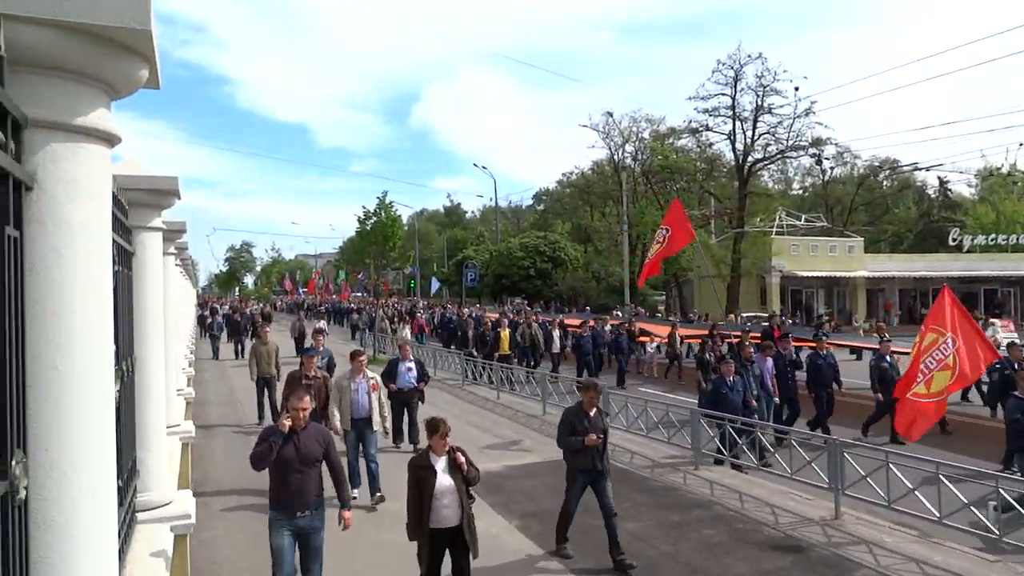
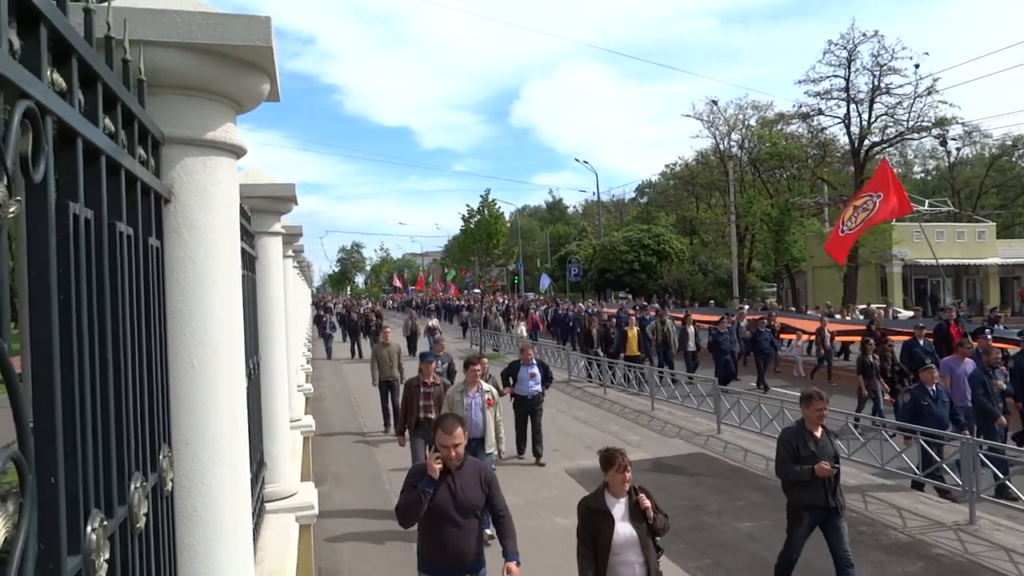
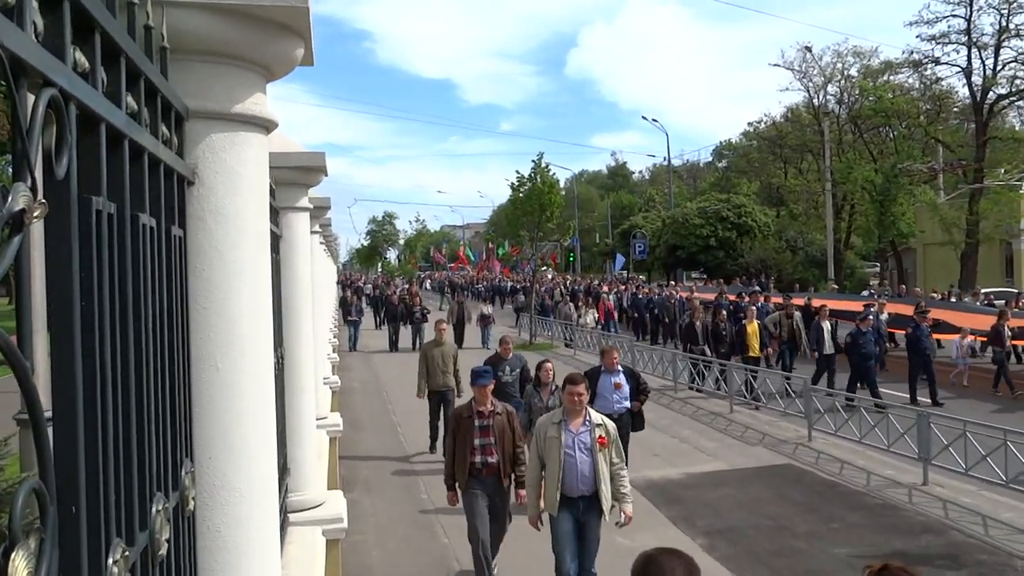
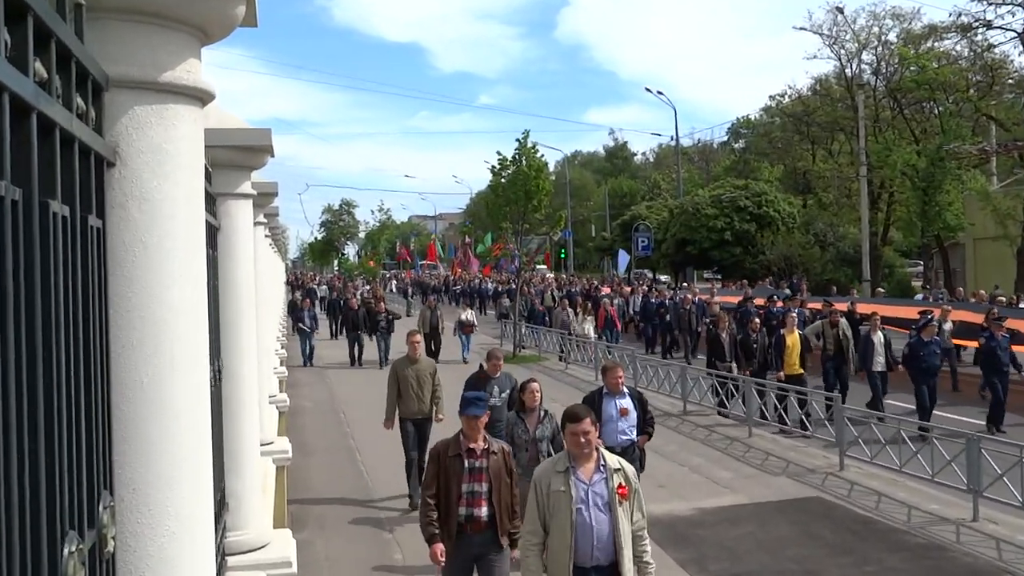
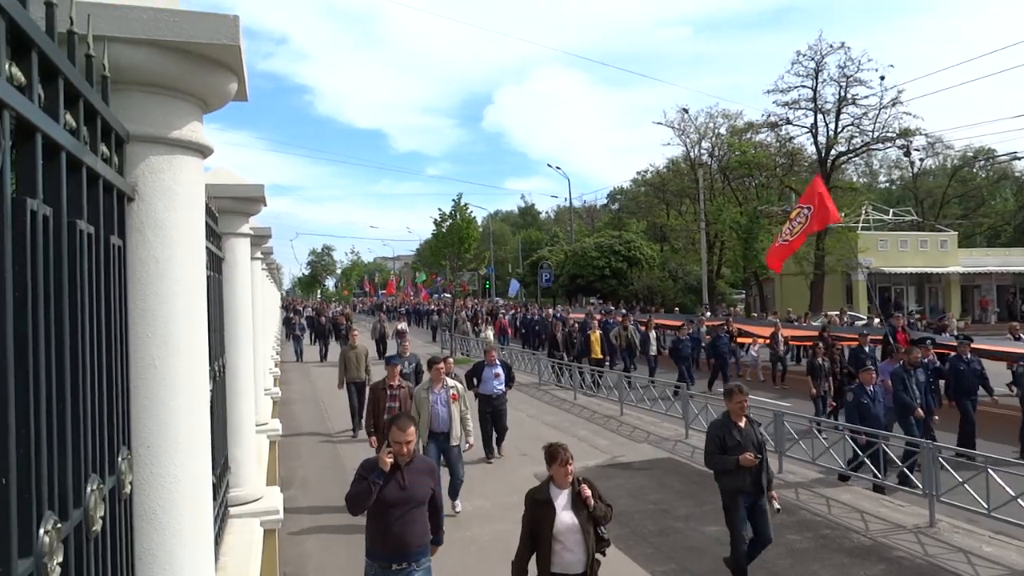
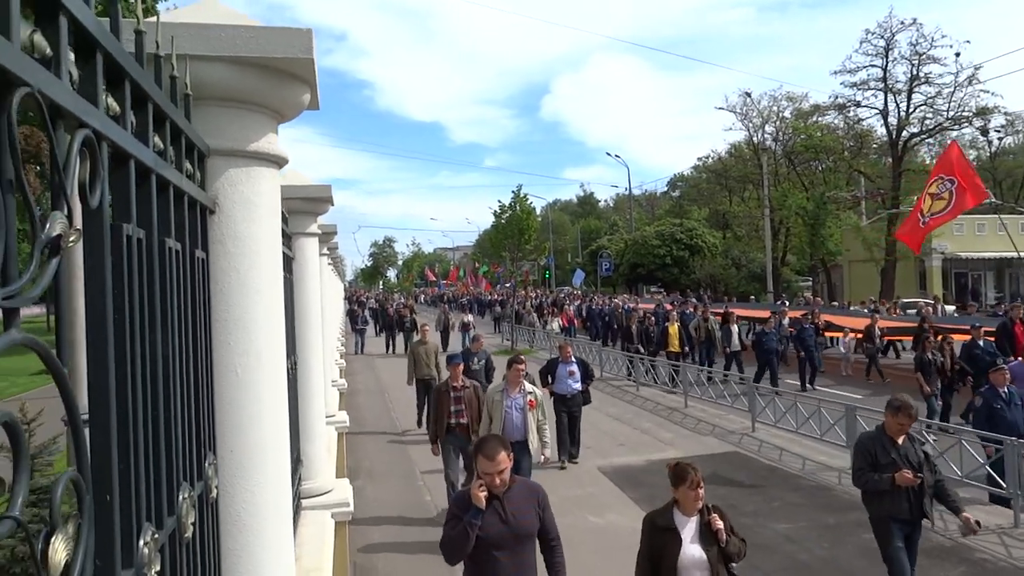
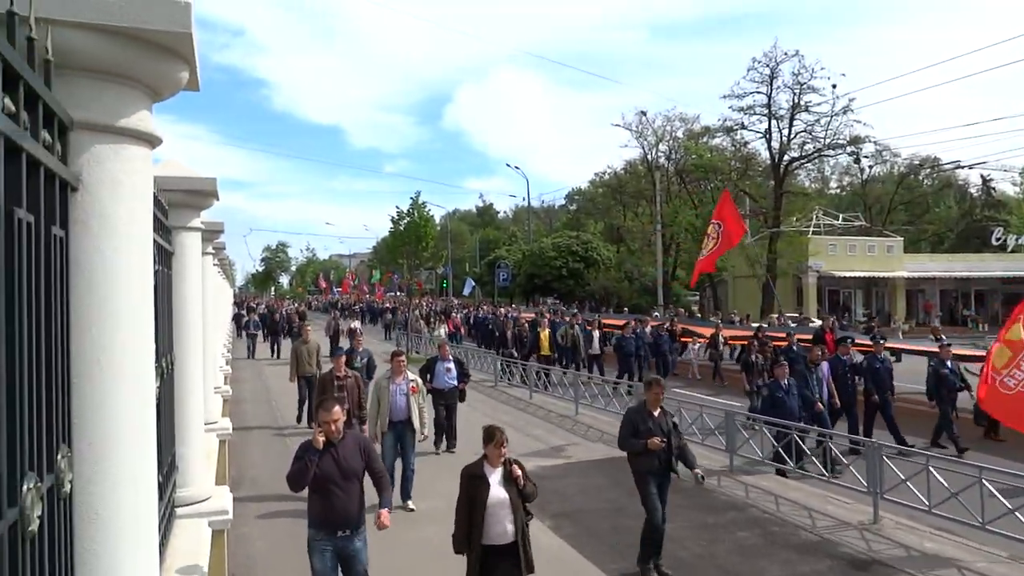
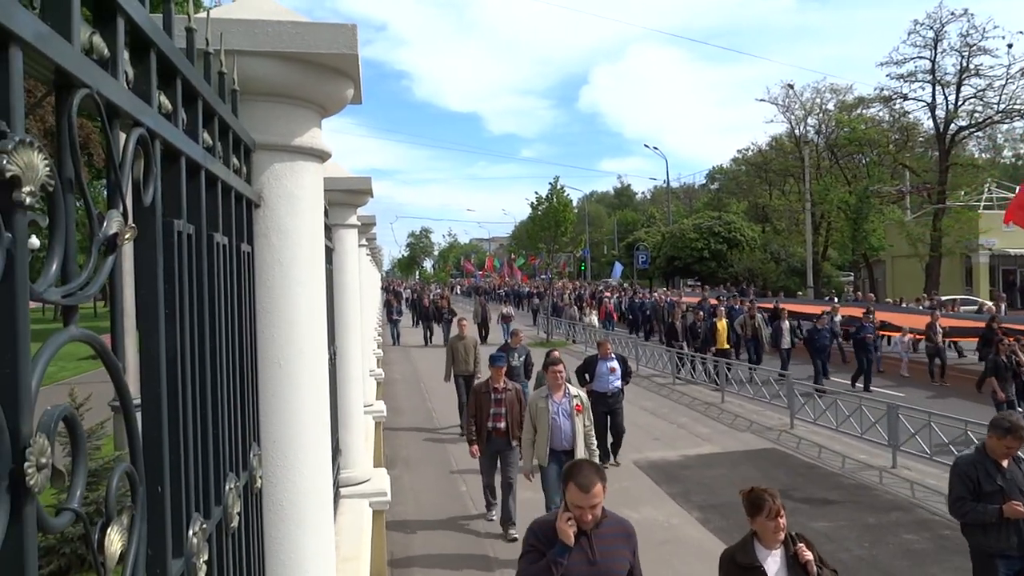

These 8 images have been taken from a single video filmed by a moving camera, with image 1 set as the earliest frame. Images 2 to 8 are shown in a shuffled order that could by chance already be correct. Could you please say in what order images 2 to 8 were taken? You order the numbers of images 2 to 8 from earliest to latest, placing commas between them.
7, 5, 2, 6, 8, 3, 4
